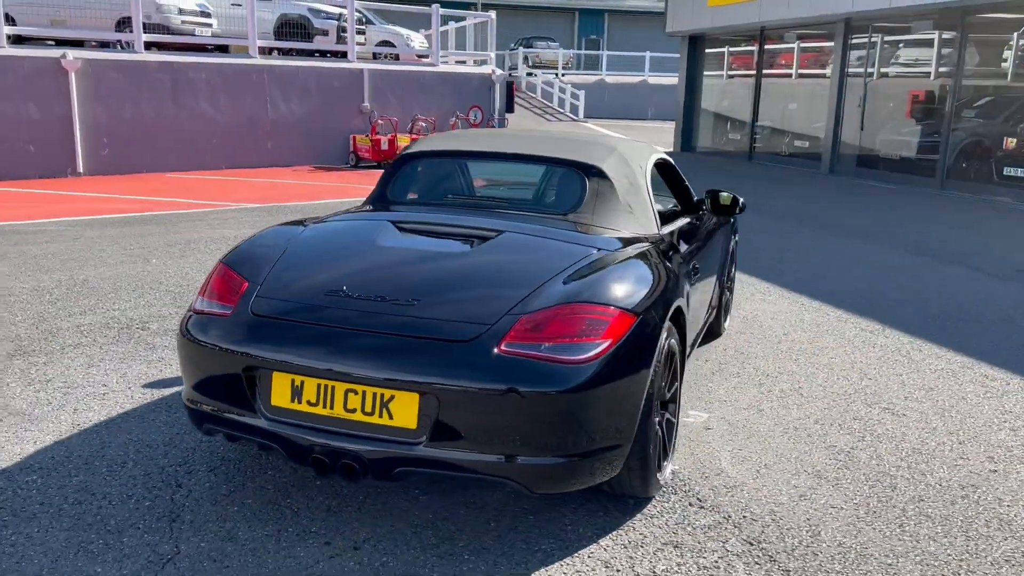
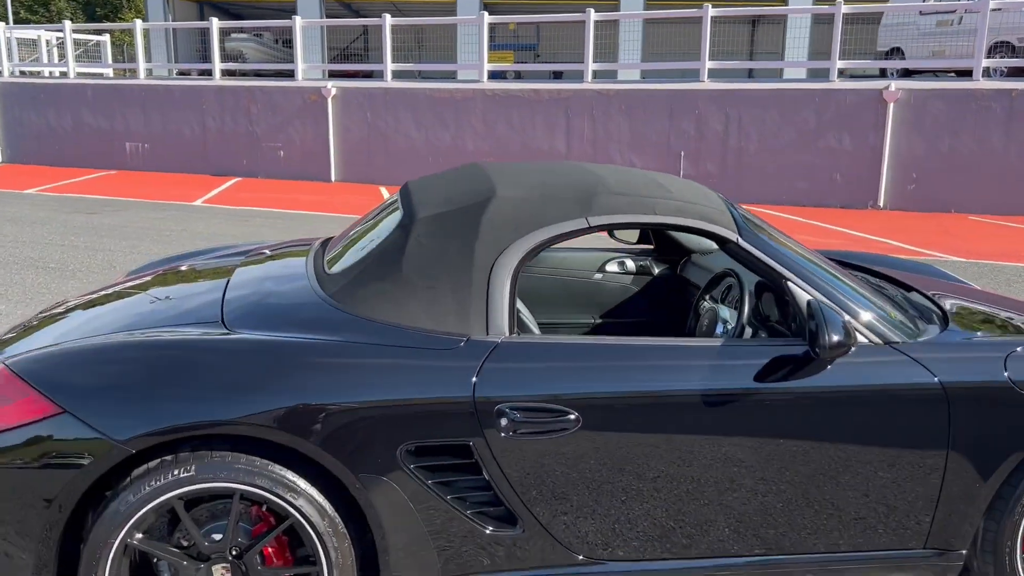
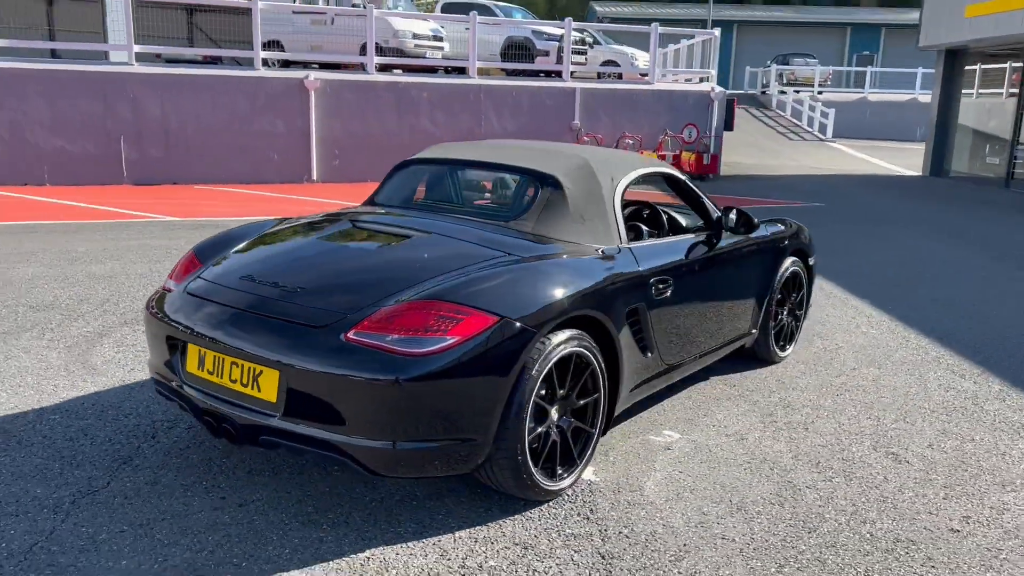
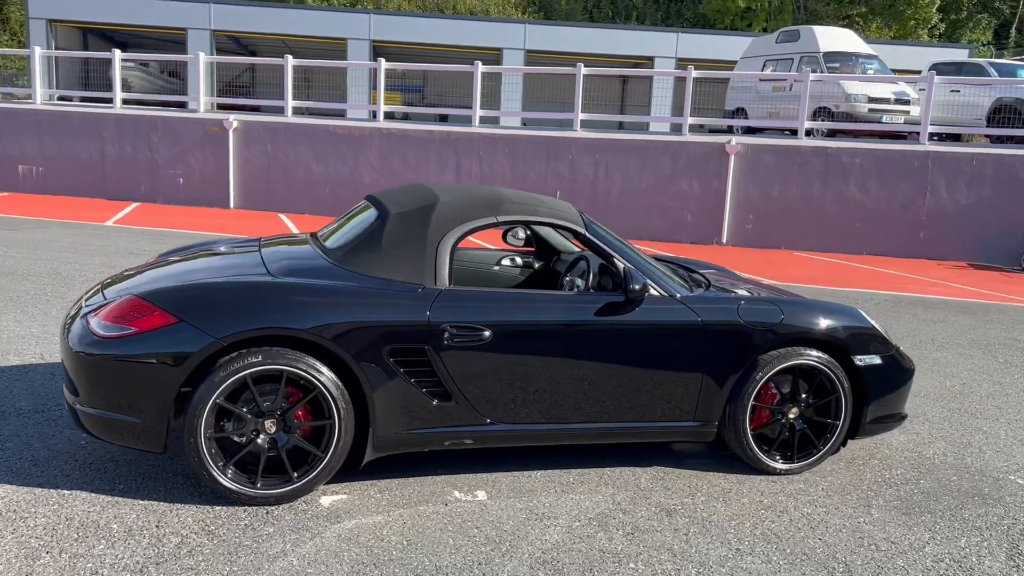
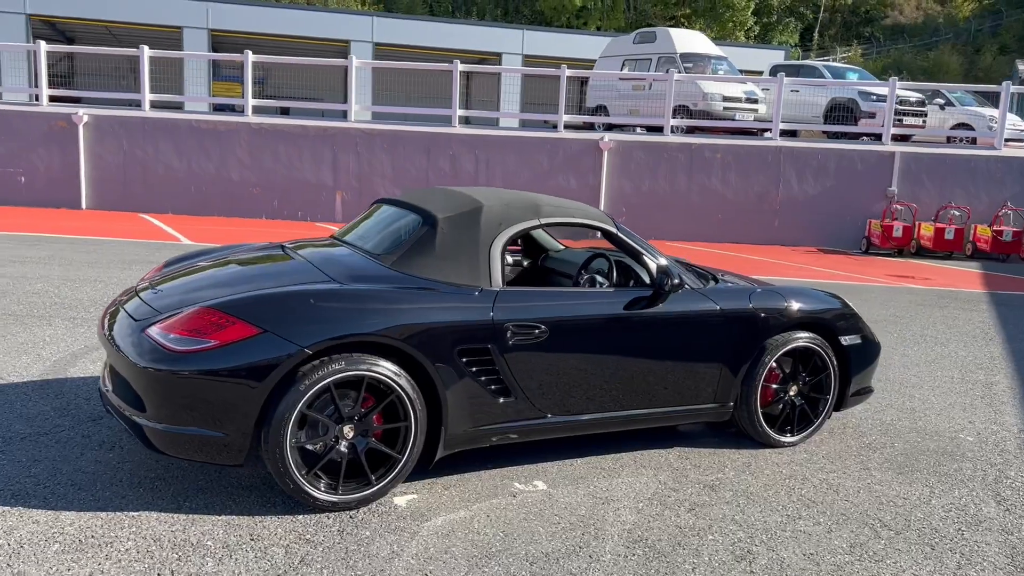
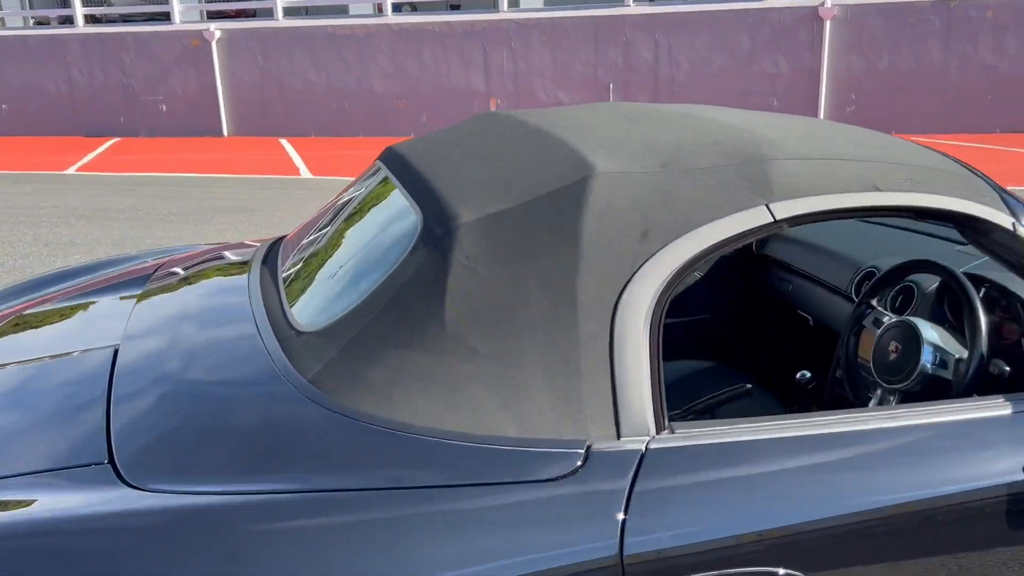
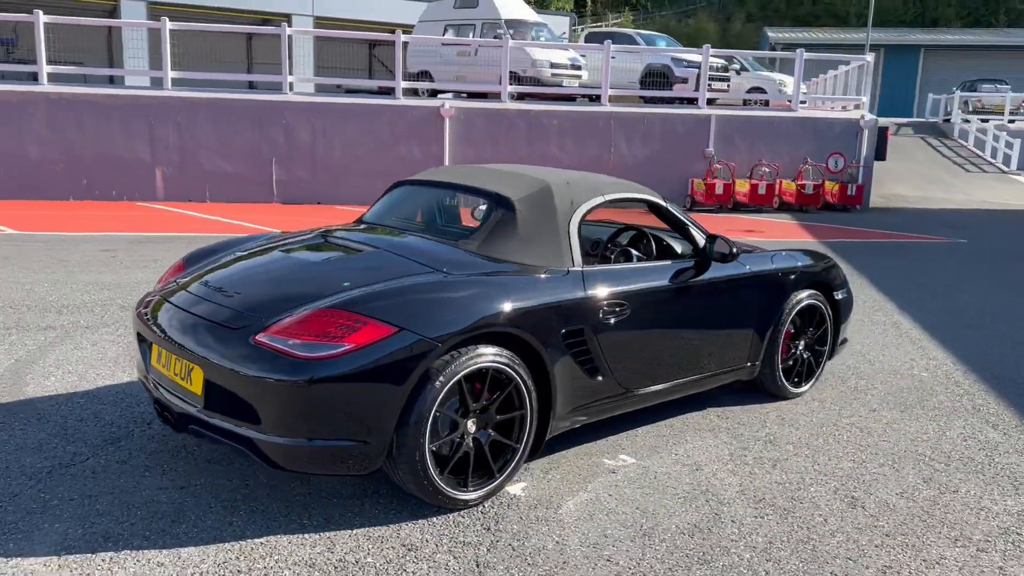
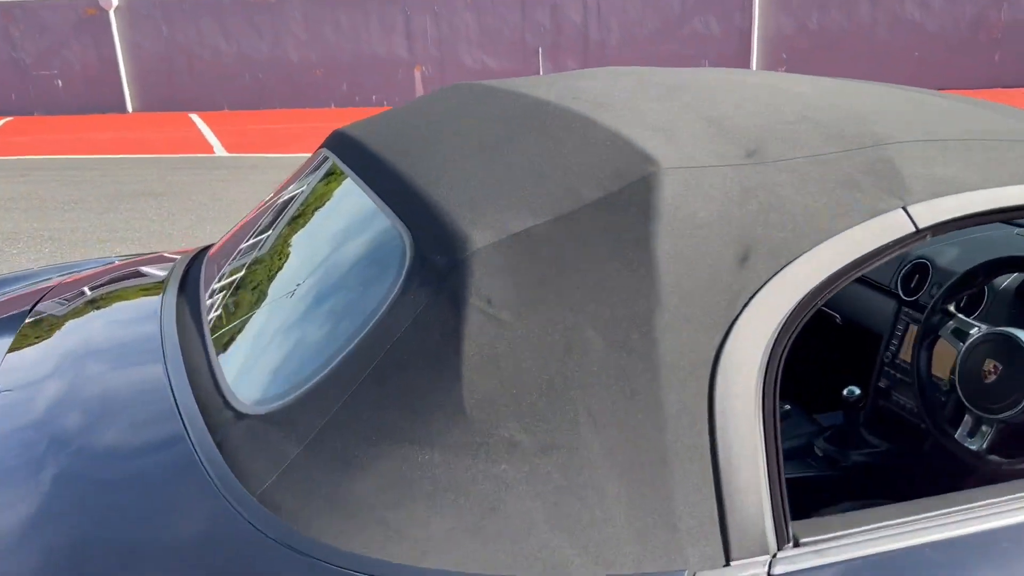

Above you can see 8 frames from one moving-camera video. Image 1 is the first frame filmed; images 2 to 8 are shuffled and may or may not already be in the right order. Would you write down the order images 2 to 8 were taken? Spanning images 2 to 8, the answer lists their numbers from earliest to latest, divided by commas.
3, 7, 5, 4, 2, 6, 8
